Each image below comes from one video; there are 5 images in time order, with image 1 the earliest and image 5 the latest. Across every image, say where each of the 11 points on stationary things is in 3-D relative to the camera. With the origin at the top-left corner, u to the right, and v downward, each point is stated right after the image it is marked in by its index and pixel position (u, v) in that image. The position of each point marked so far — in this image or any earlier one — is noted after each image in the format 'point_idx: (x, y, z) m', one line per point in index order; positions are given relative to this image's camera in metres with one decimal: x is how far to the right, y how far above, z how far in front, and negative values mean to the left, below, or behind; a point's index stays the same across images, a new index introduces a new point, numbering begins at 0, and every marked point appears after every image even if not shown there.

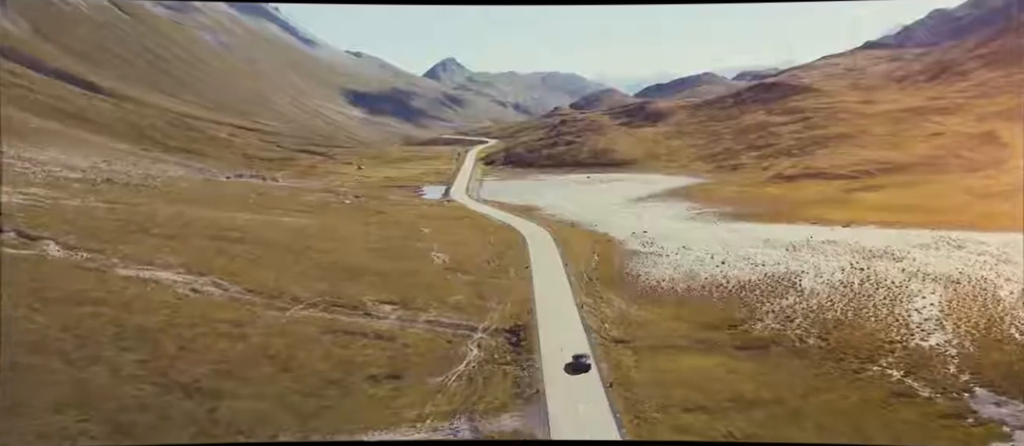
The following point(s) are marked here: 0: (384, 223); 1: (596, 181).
0: (-0.7, 0.0, +3.1) m
1: (+0.4, +0.2, +2.9) m
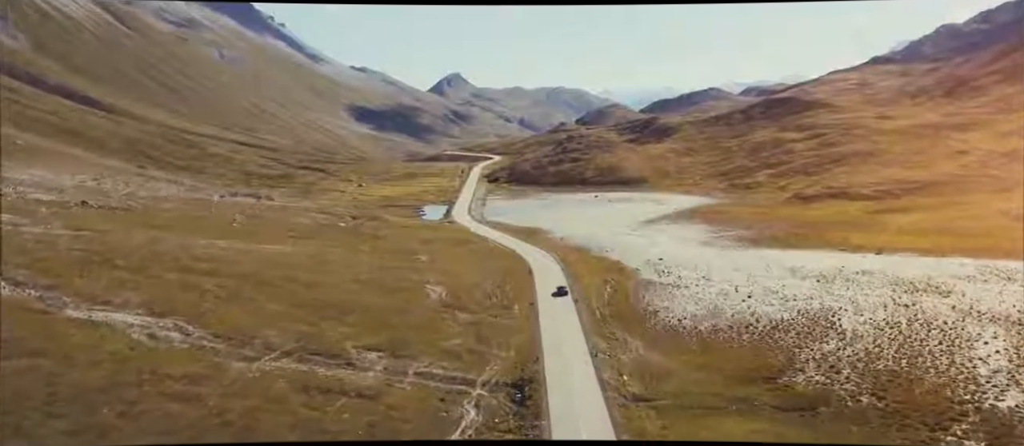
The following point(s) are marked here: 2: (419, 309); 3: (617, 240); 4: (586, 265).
0: (-0.7, -0.1, +2.8) m
1: (+0.4, +0.1, +2.7) m
2: (-0.5, -0.4, +2.8) m
3: (+0.5, -0.1, +2.8) m
4: (+0.4, -0.2, +2.8) m
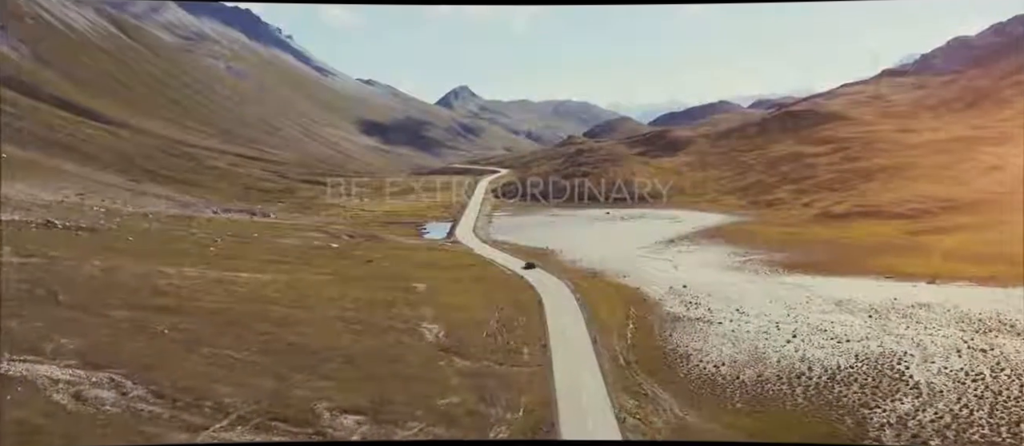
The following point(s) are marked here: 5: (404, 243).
0: (-0.7, -0.3, +2.4) m
1: (+0.5, 0.0, +2.4) m
2: (-0.4, -0.5, +2.3) m
3: (+0.6, -0.2, +2.5) m
4: (+0.4, -0.3, +2.5) m
5: (-0.5, -0.1, +2.4) m
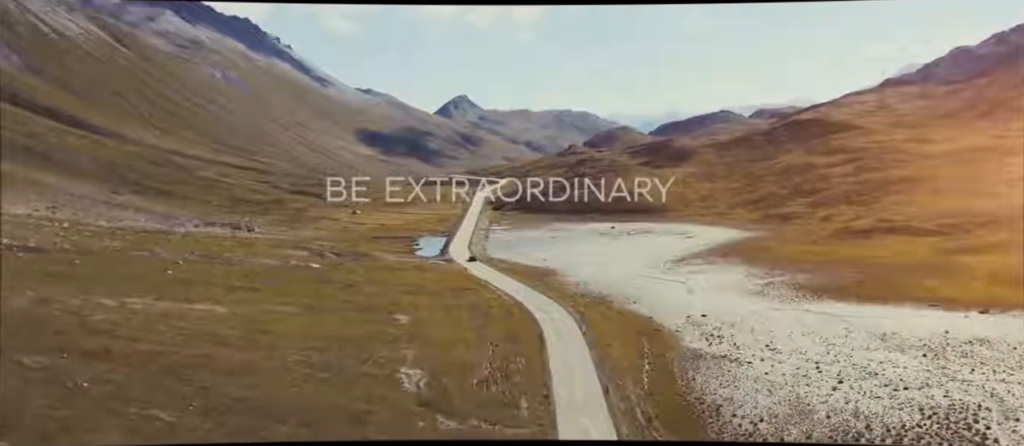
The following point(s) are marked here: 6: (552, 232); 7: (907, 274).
0: (-0.7, -0.3, +2.2) m
1: (+0.5, 0.0, +2.2) m
2: (-0.4, -0.6, +2.0) m
3: (+0.6, -0.3, +2.3) m
4: (+0.4, -0.4, +2.2) m
5: (-0.5, -0.2, +2.2) m
6: (+0.2, 0.0, +2.2) m
7: (+1.6, -0.2, +2.2) m
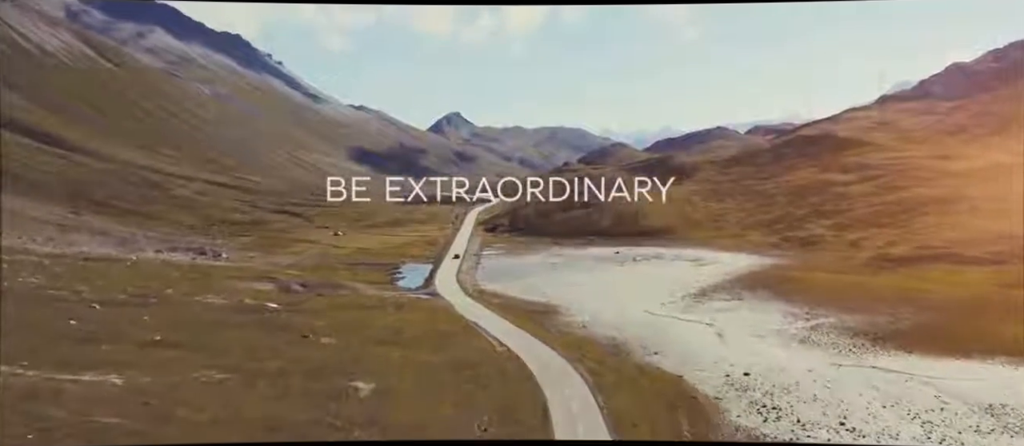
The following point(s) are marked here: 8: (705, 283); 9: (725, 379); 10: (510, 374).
0: (-0.7, -0.4, +1.8) m
1: (+0.4, -0.2, +1.9) m
2: (-0.4, -0.6, +1.5) m
3: (+0.5, -0.4, +1.8) m
4: (+0.4, -0.5, +1.7) m
5: (-0.5, -0.2, +1.8) m
6: (+0.1, -0.1, +1.9) m
7: (+1.5, -0.3, +1.8) m
8: (+0.7, -0.2, +1.8) m
9: (+0.7, -0.5, +1.7) m
10: (0.0, -0.5, +1.7) m
